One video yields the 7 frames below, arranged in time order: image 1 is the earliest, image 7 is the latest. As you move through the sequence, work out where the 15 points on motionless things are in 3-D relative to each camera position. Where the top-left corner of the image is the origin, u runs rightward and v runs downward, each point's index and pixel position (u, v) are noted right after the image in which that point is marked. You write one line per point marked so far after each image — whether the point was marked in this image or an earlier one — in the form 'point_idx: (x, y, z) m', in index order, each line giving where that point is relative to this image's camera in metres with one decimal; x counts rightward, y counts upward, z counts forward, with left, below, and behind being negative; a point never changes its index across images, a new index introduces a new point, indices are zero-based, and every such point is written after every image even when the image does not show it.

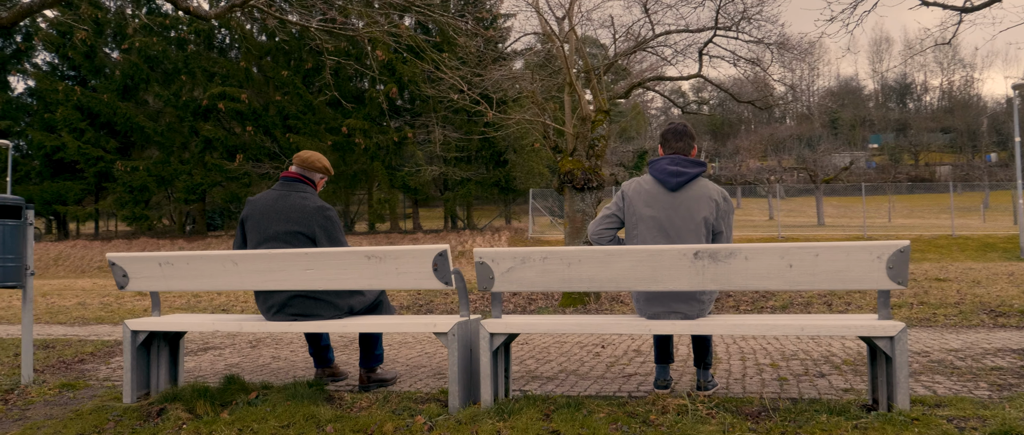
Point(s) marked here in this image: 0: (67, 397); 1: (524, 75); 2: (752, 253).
0: (-2.7, -1.1, +4.7) m
1: (+0.2, +2.3, +12.9) m
2: (+1.1, -0.2, +3.5) m
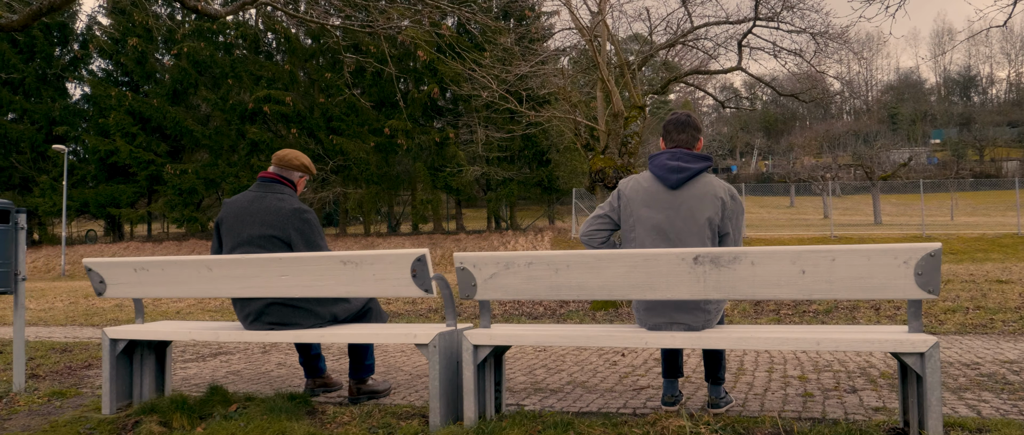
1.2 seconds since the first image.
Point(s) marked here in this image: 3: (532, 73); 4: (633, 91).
0: (-2.7, -1.1, +4.5) m
1: (+0.7, +2.3, +12.6) m
2: (+1.0, -0.2, +3.1) m
3: (+0.3, +2.4, +12.6) m
4: (+1.8, +1.9, +11.9) m
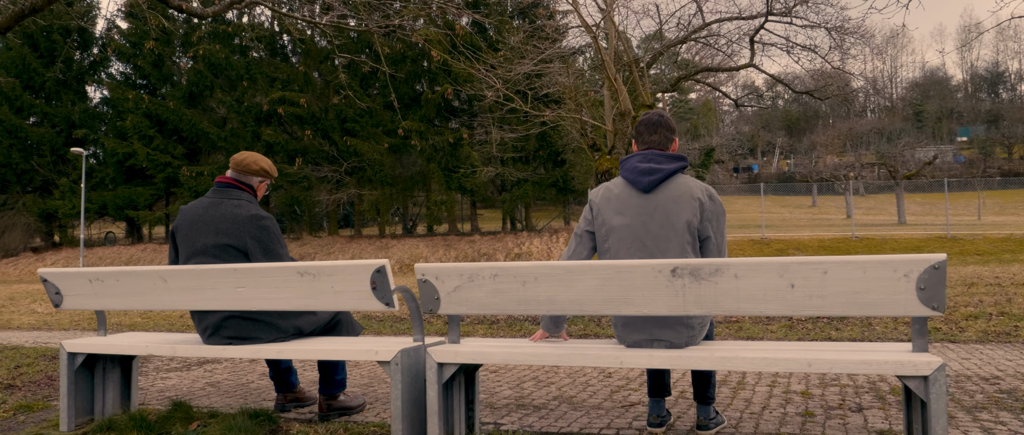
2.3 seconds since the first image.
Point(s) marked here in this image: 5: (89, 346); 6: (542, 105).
0: (-2.8, -1.1, +4.3) m
1: (+0.8, +2.3, +12.3) m
2: (+0.8, -0.2, +2.8) m
3: (+0.4, +2.3, +12.4) m
4: (+1.9, +1.9, +11.6) m
5: (-2.1, -0.6, +3.9) m
6: (+0.6, +2.0, +14.1) m
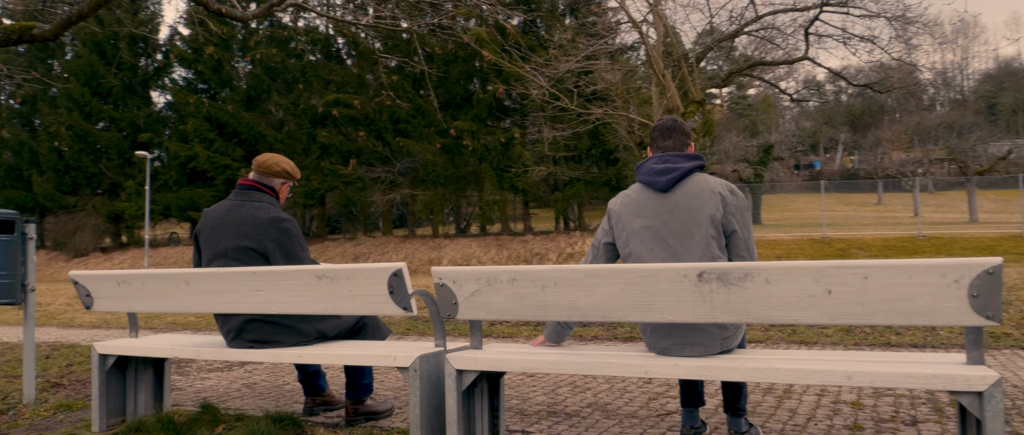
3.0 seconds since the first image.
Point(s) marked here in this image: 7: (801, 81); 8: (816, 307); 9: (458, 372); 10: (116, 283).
0: (-2.6, -1.1, +4.4) m
1: (+1.5, +2.3, +12.1) m
2: (+0.9, -0.2, +2.6) m
3: (+1.1, +2.3, +12.2) m
4: (+2.6, +1.9, +11.3) m
5: (-2.0, -0.7, +4.0) m
6: (+1.5, +2.0, +13.9) m
7: (+5.4, +2.6, +14.7) m
8: (+1.0, -0.3, +2.6) m
9: (-0.2, -0.6, +3.2) m
10: (-1.9, -0.3, +3.8) m
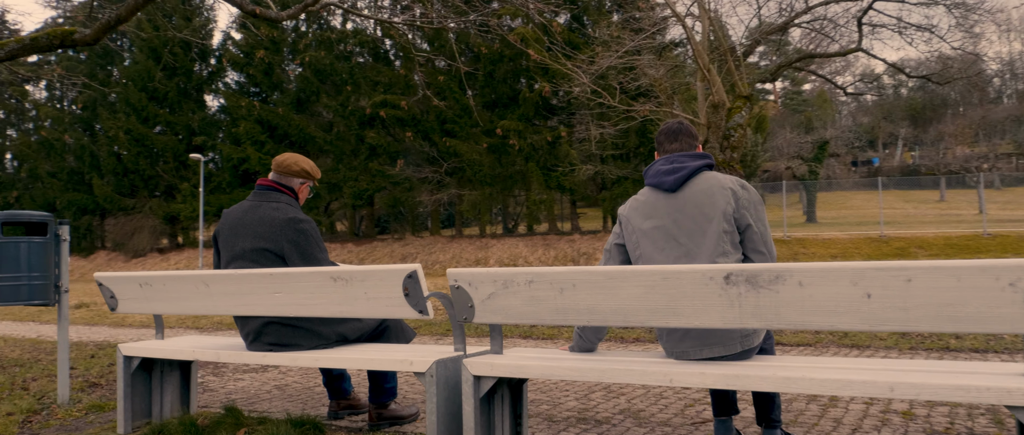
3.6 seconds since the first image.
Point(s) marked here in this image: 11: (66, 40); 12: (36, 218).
0: (-2.4, -1.2, +4.4) m
1: (+2.1, +2.3, +11.8) m
2: (+0.9, -0.2, +2.4) m
3: (+1.8, +2.4, +11.9) m
4: (+3.2, +1.9, +11.0) m
5: (-1.9, -0.7, +3.9) m
6: (+2.2, +2.0, +13.6) m
7: (+6.2, +2.6, +14.1) m
8: (+1.0, -0.3, +2.4) m
9: (-0.1, -0.6, +3.0) m
10: (-1.8, -0.3, +3.8) m
11: (-3.7, +1.5, +6.5) m
12: (-2.8, 0.0, +4.6) m
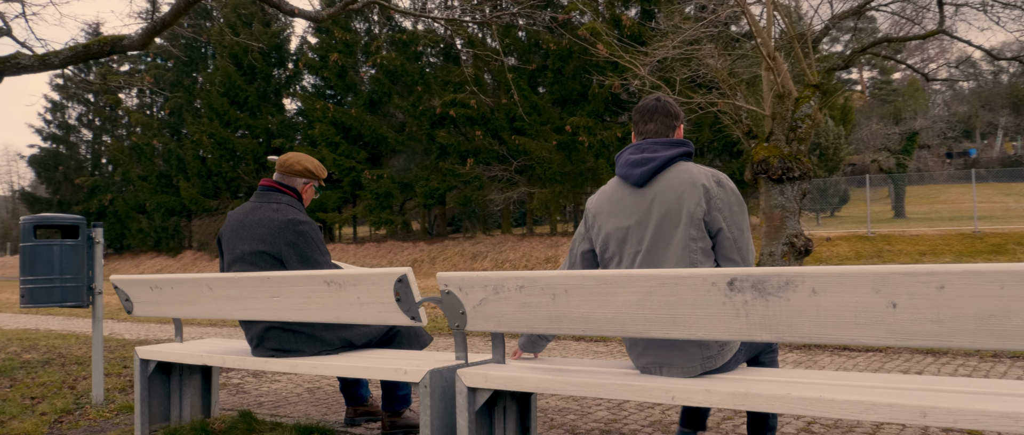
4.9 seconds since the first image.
0: (-2.3, -1.2, +4.4) m
1: (+3.0, +2.4, +11.3) m
2: (+0.8, -0.2, +2.1) m
3: (+2.6, +2.4, +11.5) m
4: (+3.9, +2.0, +10.4) m
5: (-1.8, -0.7, +3.9) m
6: (+3.3, +2.1, +13.1) m
7: (+7.3, +2.7, +13.2) m
8: (+1.0, -0.3, +2.1) m
9: (-0.1, -0.6, +2.8) m
10: (-1.7, -0.3, +3.7) m
11: (-3.4, +1.5, +6.6) m
12: (-2.7, 0.0, +4.7) m
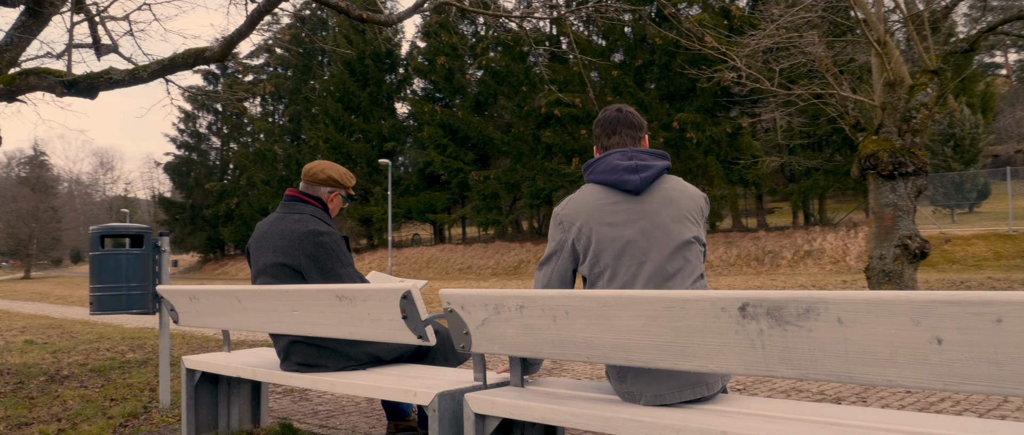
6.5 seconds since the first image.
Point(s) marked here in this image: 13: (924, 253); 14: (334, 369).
0: (-2.0, -1.2, +4.5) m
1: (+4.2, +2.4, +10.6) m
2: (+0.8, -0.2, +1.7) m
3: (+3.9, +2.4, +10.8) m
4: (+5.0, +2.0, +9.5) m
5: (-1.5, -0.7, +3.9) m
6: (+4.8, +2.1, +12.3) m
7: (+8.7, +2.7, +11.8) m
8: (+0.9, -0.3, +1.7) m
9: (-0.1, -0.7, +2.6) m
10: (-1.5, -0.4, +3.7) m
11: (-2.7, +1.4, +6.8) m
12: (-2.3, -0.1, +4.8) m
13: (+4.9, -0.4, +9.3) m
14: (-0.7, -0.6, +3.3) m
